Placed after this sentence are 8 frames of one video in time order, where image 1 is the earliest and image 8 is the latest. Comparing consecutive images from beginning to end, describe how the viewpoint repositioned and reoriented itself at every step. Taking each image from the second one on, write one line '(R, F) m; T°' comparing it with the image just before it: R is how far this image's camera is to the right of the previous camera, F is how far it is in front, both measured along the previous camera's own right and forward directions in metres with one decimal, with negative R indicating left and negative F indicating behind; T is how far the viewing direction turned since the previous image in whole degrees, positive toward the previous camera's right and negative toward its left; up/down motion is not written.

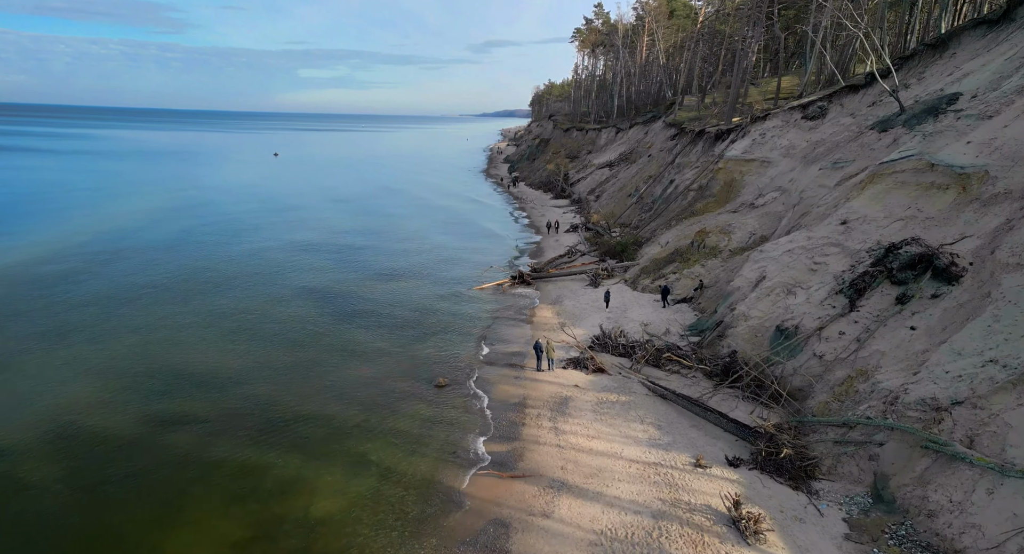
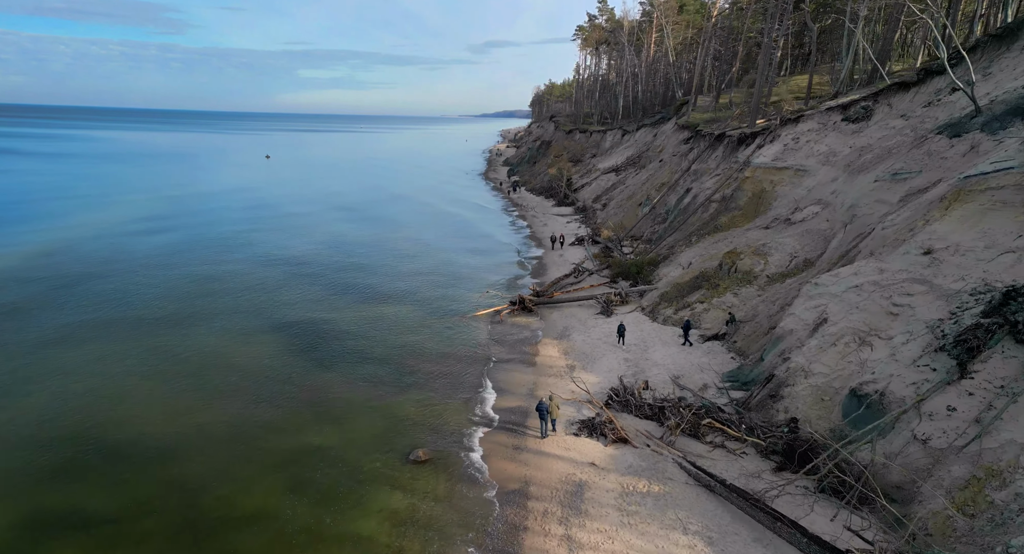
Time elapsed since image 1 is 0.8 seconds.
(0.0, +4.4) m; 0°
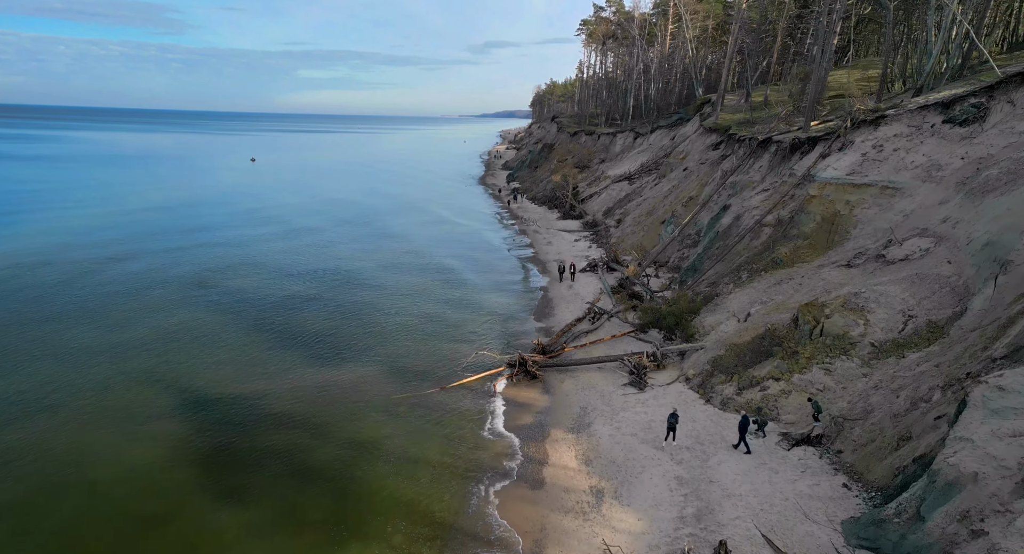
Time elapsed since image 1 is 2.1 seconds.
(+0.1, +7.3) m; 0°
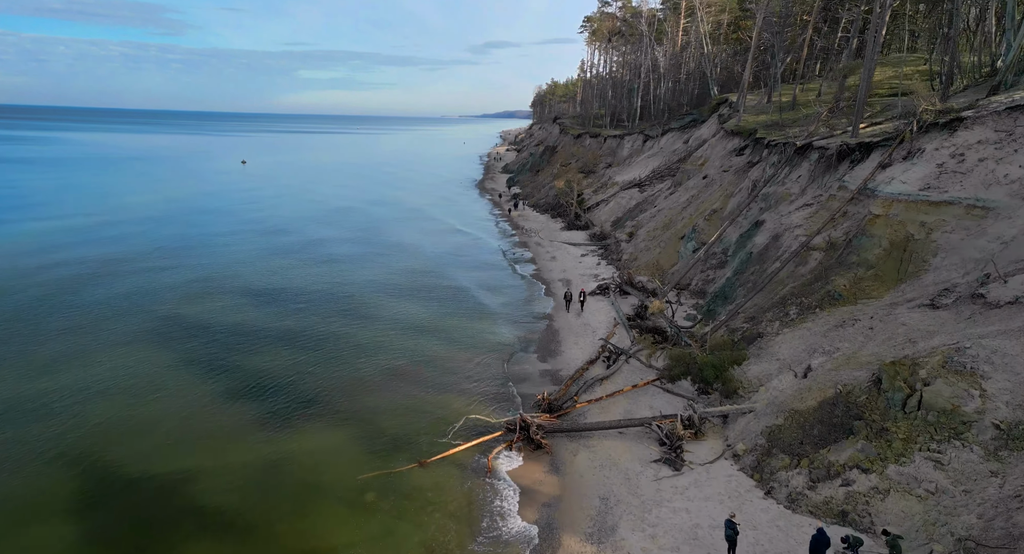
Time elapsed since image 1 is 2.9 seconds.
(0.0, +4.4) m; 0°
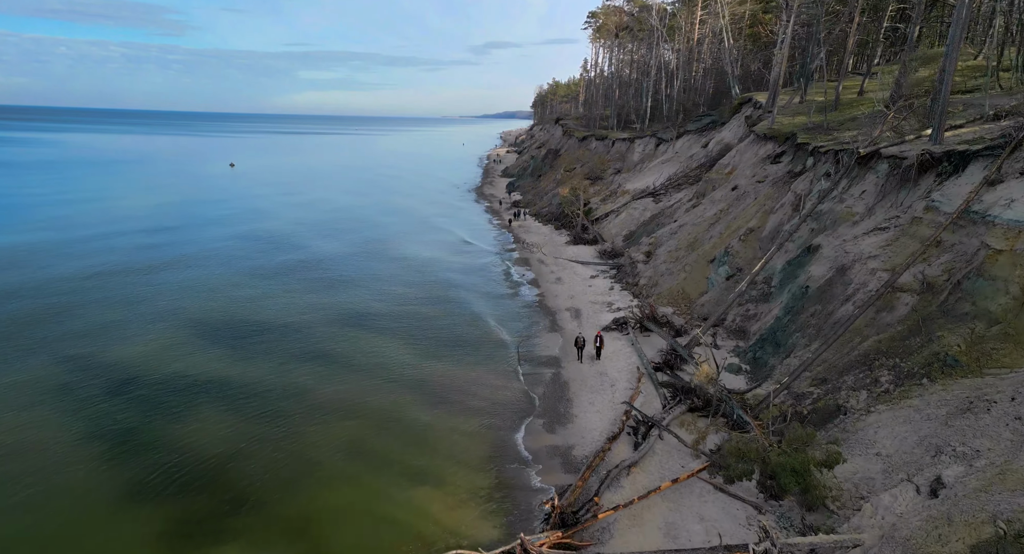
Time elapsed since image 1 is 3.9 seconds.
(0.0, +5.2) m; 0°
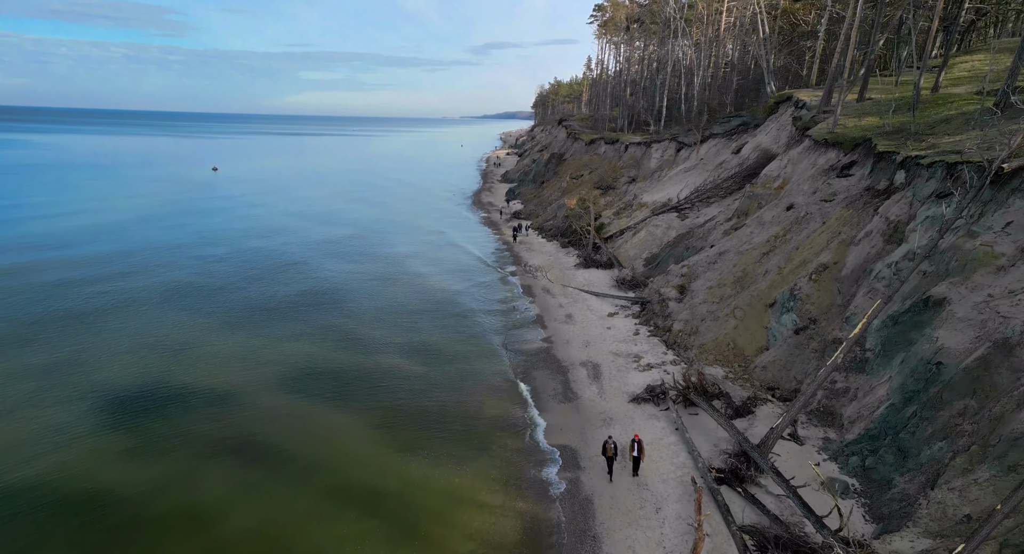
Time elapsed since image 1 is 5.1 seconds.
(0.0, +6.7) m; 0°
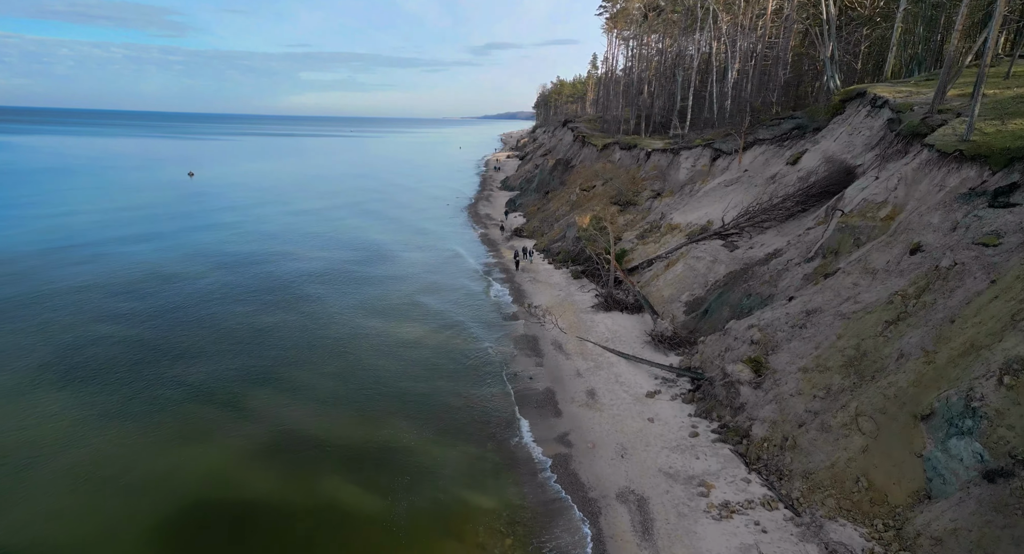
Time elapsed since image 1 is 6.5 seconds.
(0.0, +8.4) m; 0°
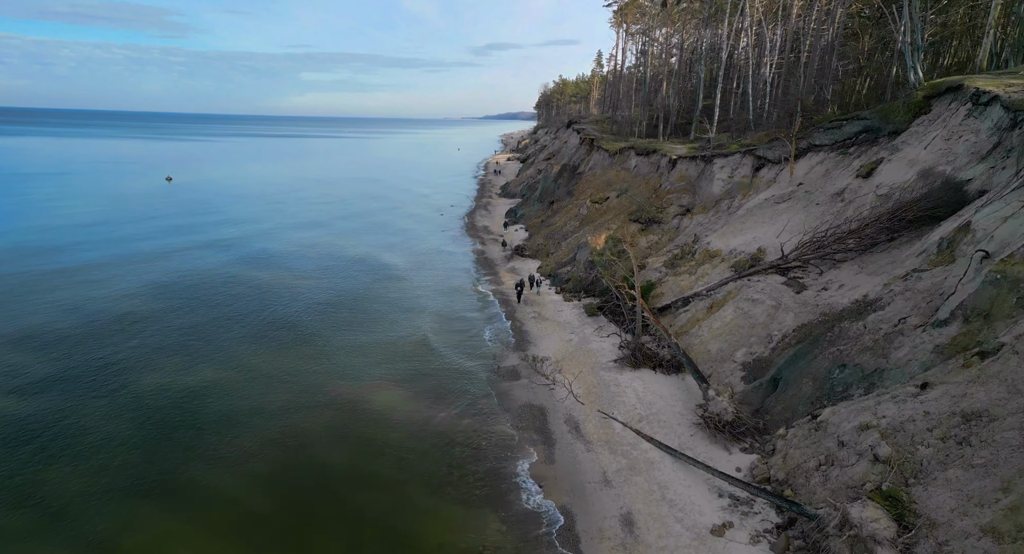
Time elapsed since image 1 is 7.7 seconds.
(0.0, +6.9) m; 0°
